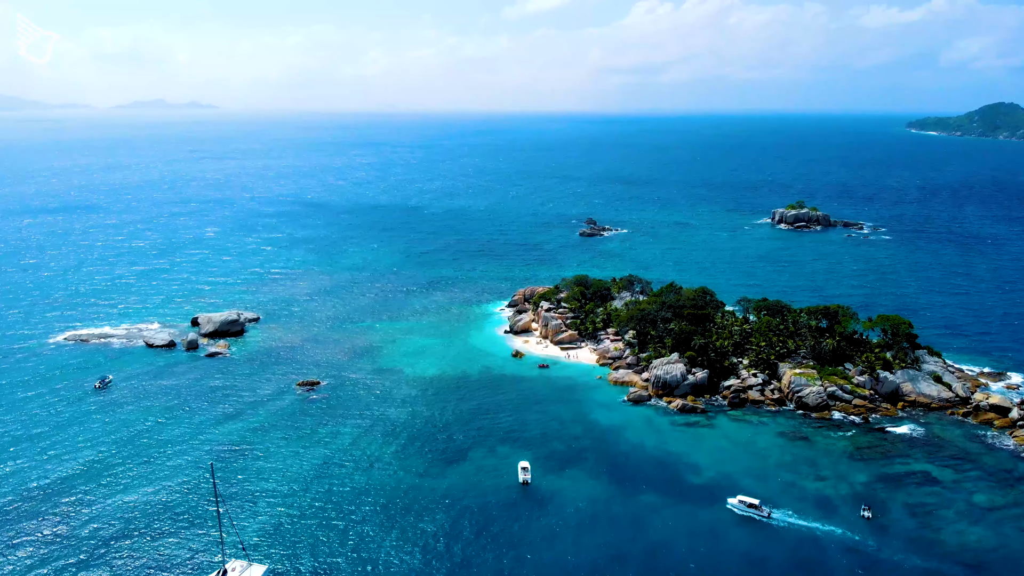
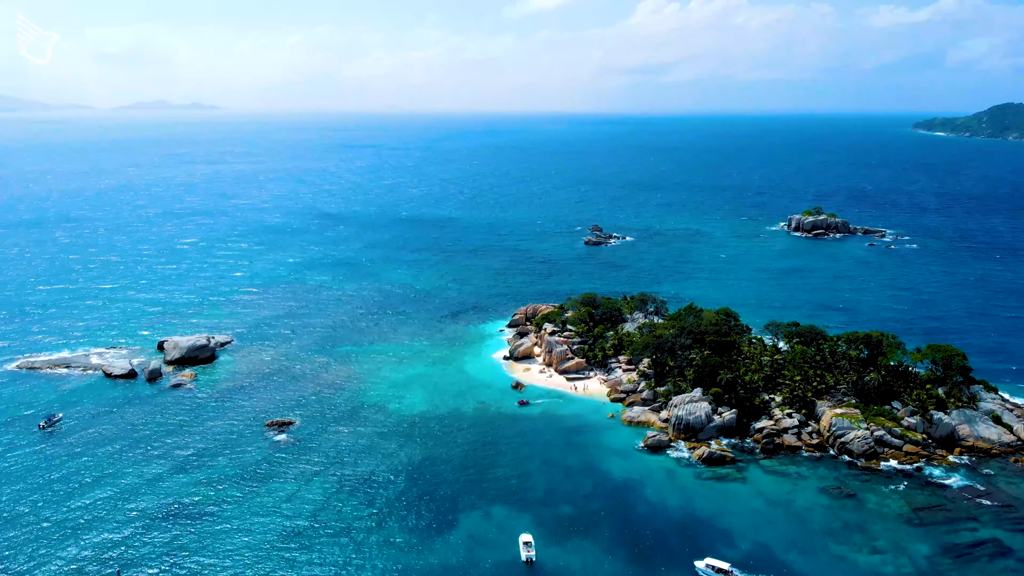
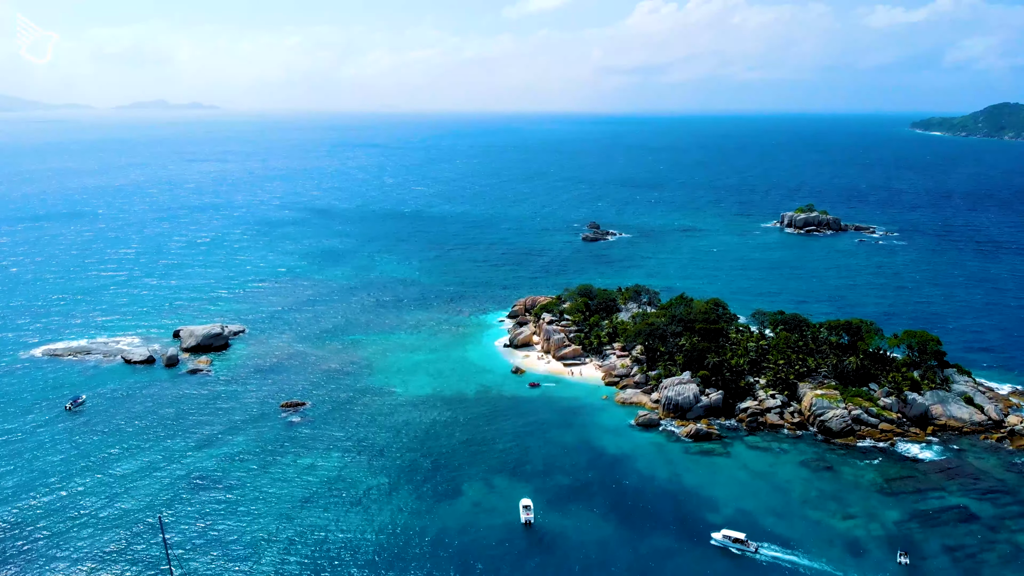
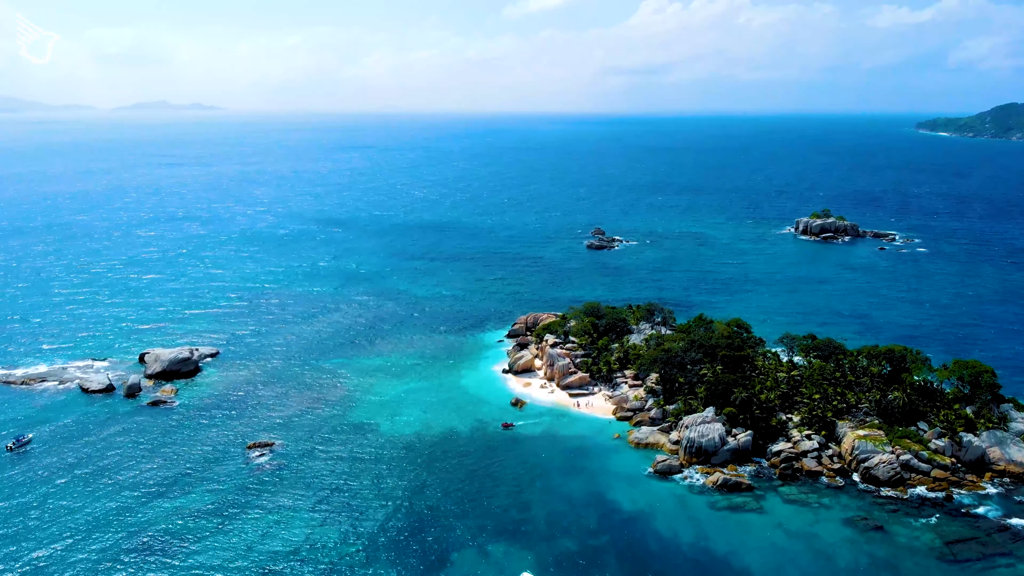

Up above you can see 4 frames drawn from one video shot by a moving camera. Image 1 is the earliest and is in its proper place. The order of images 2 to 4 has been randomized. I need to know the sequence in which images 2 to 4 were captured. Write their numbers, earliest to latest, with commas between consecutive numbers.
3, 2, 4
